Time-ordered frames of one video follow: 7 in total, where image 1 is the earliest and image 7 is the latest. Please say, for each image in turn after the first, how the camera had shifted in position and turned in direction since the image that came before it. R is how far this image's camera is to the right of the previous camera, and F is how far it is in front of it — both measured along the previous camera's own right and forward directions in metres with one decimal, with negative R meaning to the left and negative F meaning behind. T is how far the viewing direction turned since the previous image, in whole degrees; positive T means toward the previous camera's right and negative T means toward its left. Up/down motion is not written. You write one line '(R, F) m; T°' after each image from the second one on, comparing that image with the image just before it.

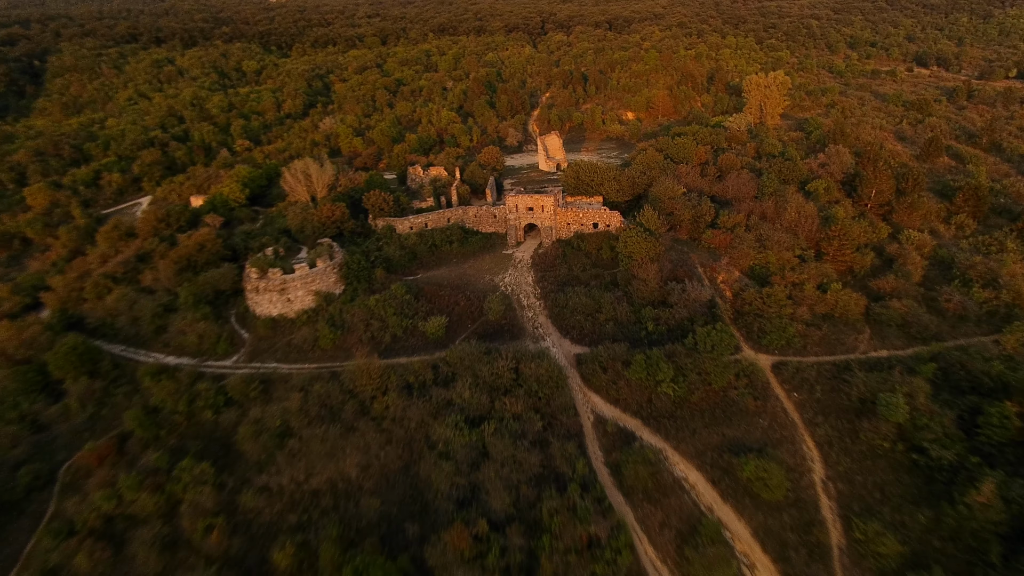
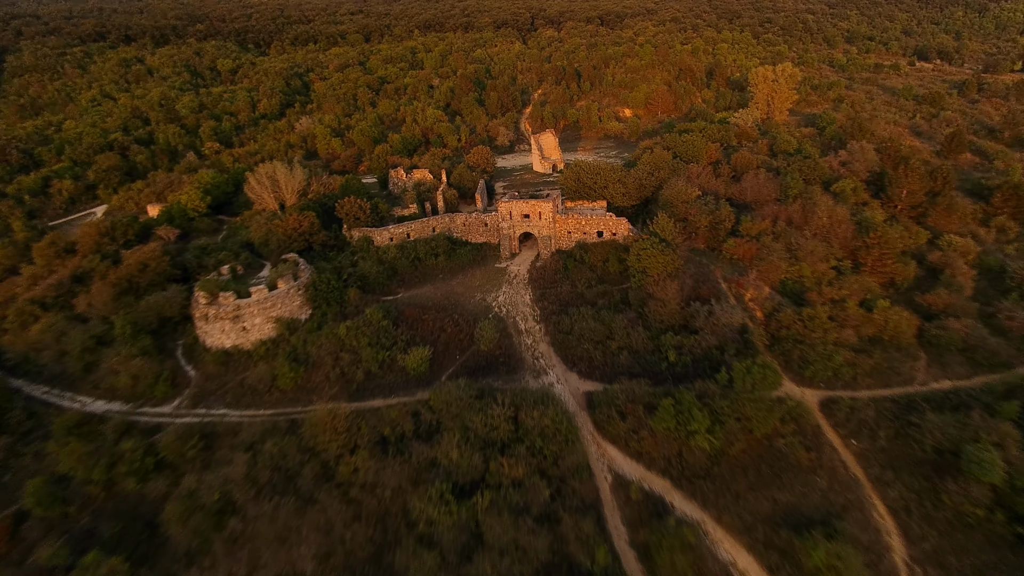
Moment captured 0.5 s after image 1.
(-0.2, +3.9) m; +1°
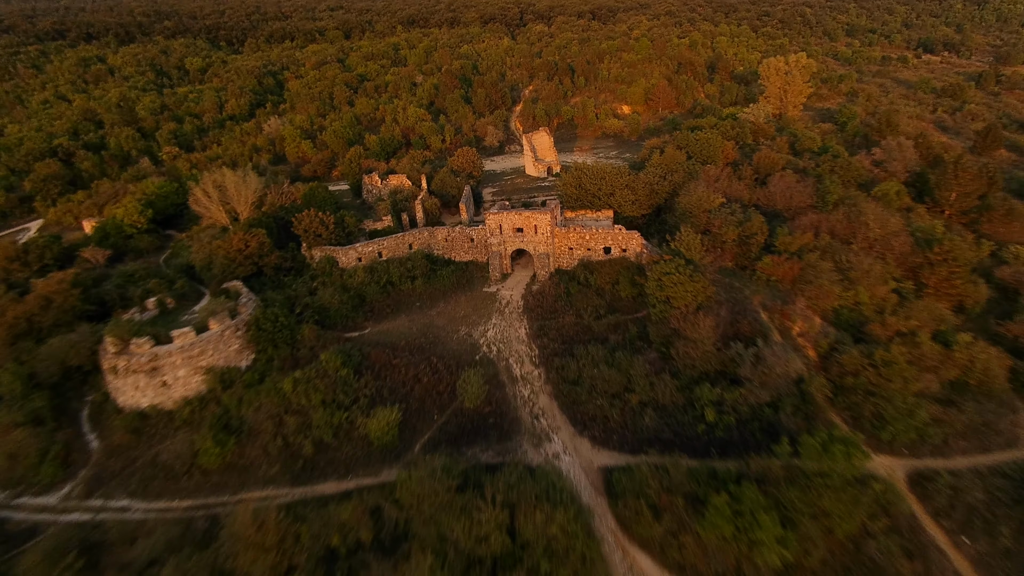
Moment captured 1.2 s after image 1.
(0.0, +4.7) m; +1°
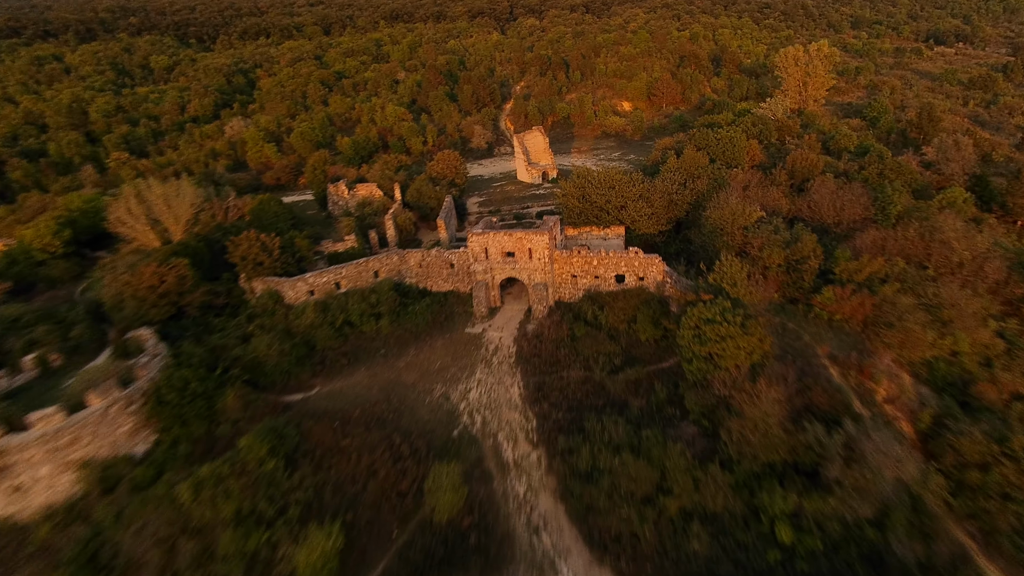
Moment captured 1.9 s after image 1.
(+0.2, +4.9) m; +1°
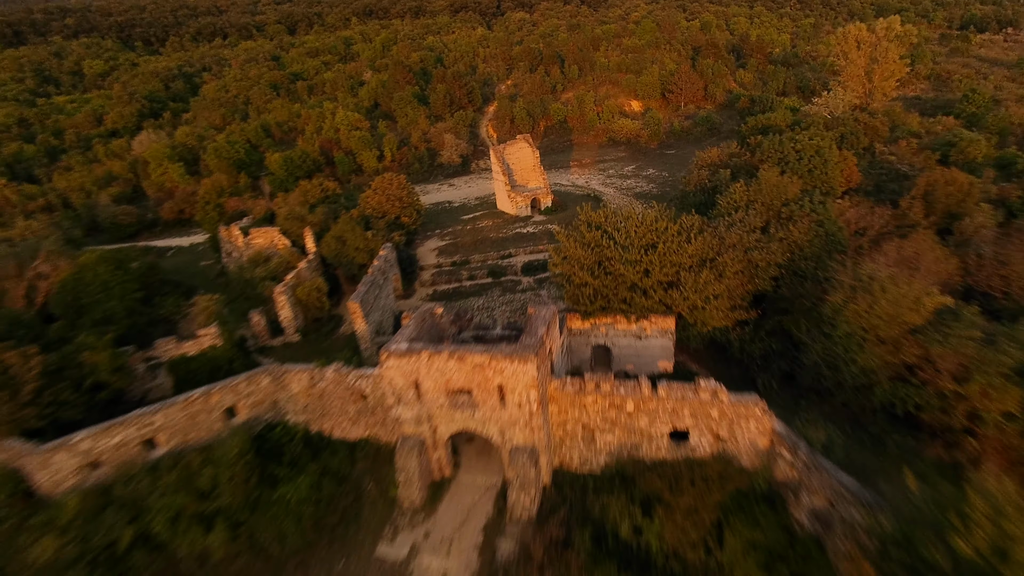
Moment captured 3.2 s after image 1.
(+0.9, +9.6) m; 0°
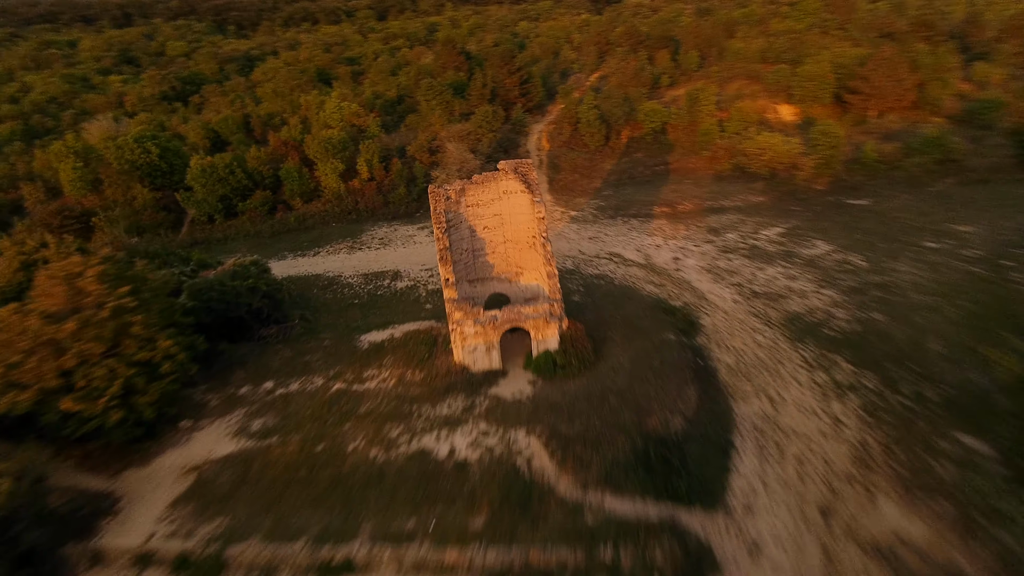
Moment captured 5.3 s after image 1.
(+2.7, +14.4) m; -11°
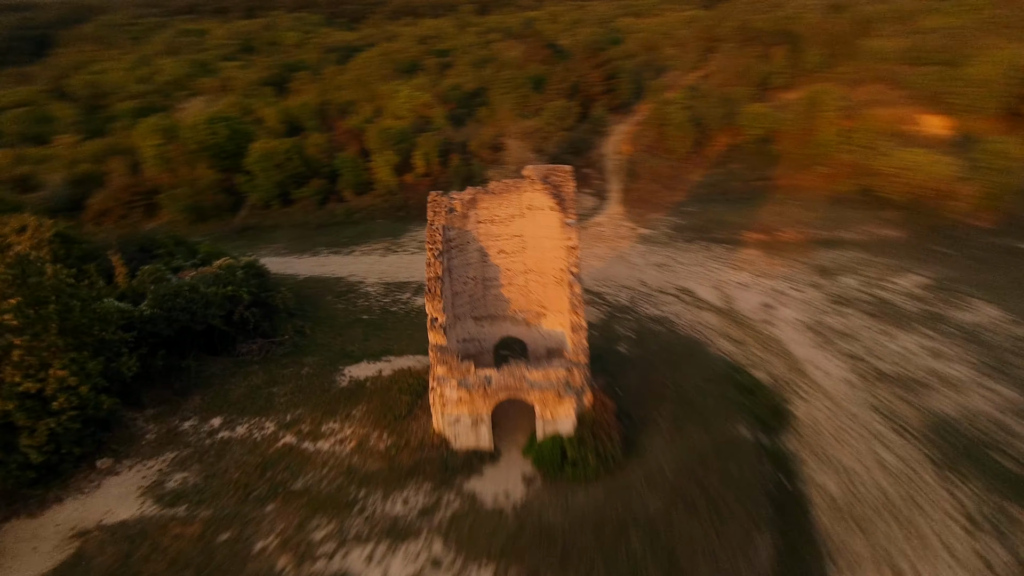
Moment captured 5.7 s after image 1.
(+0.9, +2.6) m; -9°
